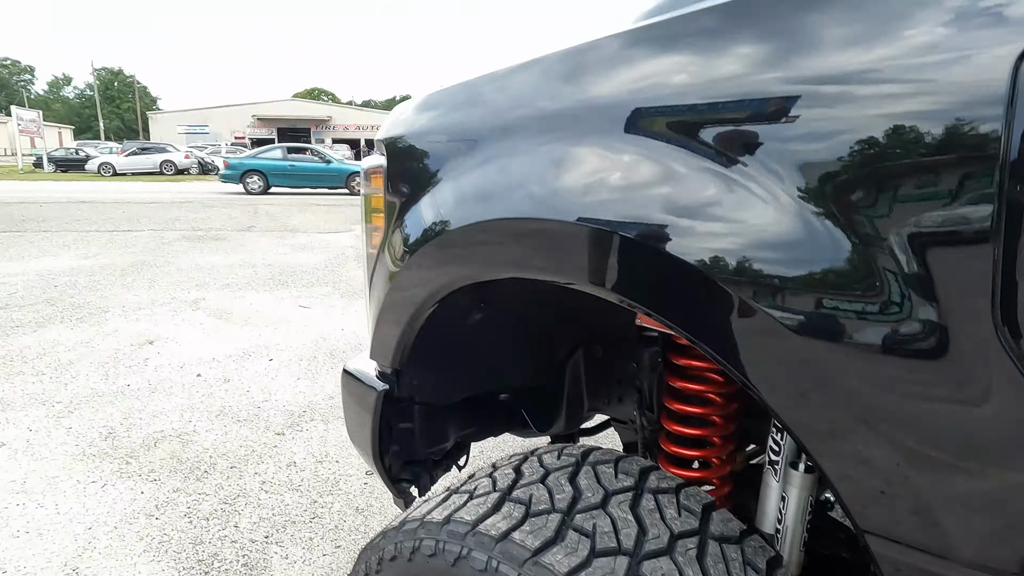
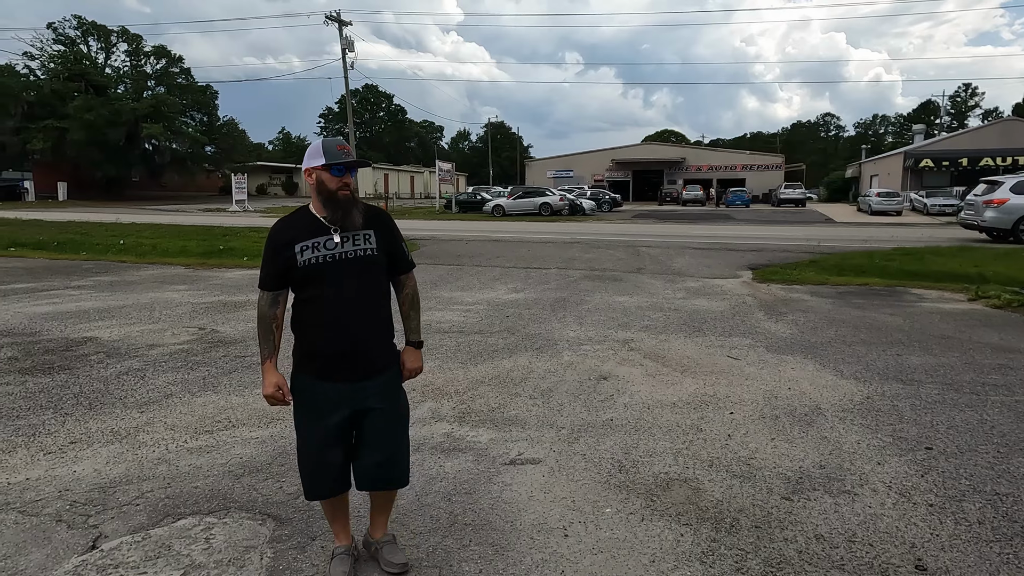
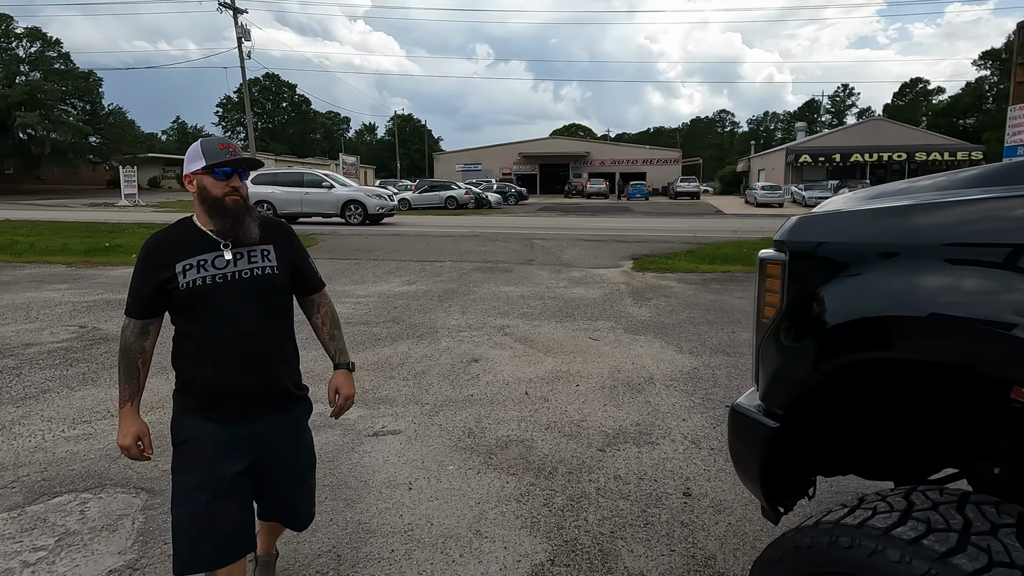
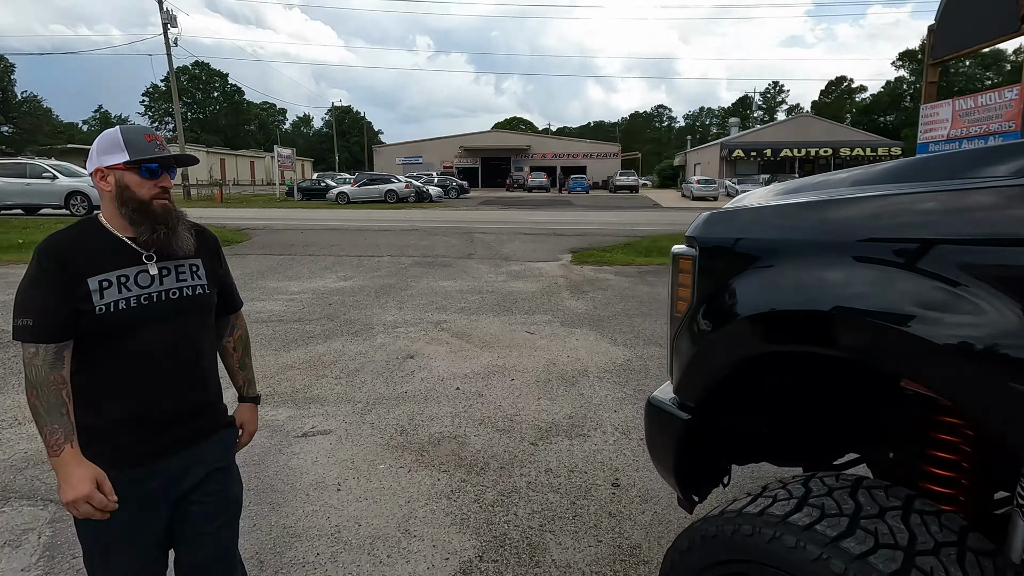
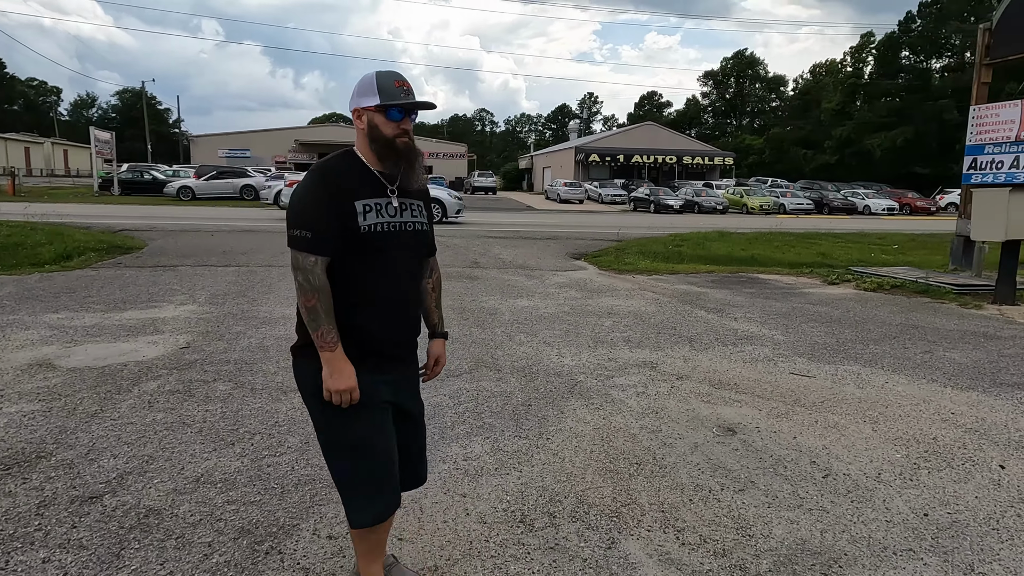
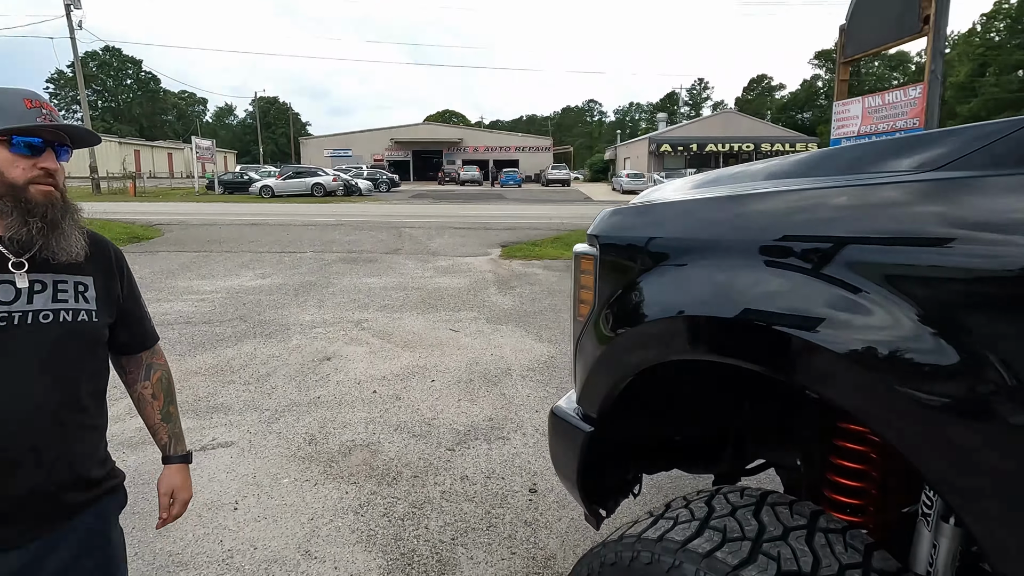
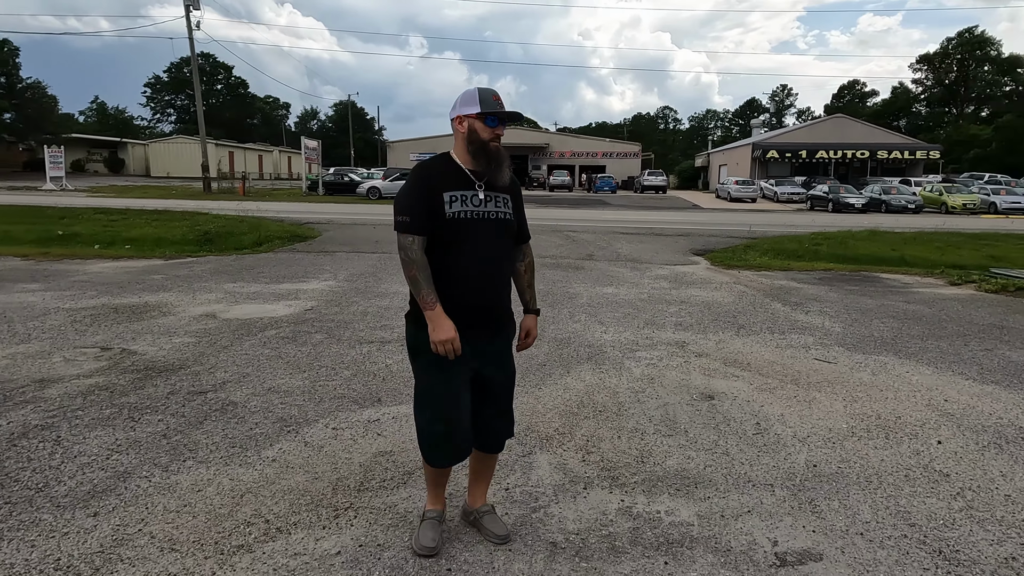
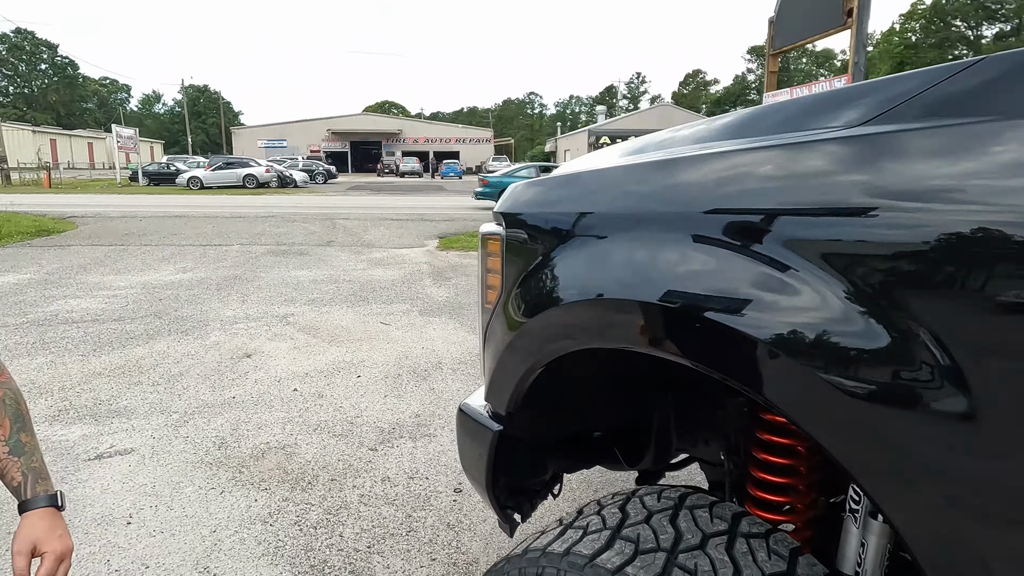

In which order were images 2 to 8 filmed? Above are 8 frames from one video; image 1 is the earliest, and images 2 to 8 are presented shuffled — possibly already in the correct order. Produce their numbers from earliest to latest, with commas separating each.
8, 6, 4, 3, 2, 7, 5
